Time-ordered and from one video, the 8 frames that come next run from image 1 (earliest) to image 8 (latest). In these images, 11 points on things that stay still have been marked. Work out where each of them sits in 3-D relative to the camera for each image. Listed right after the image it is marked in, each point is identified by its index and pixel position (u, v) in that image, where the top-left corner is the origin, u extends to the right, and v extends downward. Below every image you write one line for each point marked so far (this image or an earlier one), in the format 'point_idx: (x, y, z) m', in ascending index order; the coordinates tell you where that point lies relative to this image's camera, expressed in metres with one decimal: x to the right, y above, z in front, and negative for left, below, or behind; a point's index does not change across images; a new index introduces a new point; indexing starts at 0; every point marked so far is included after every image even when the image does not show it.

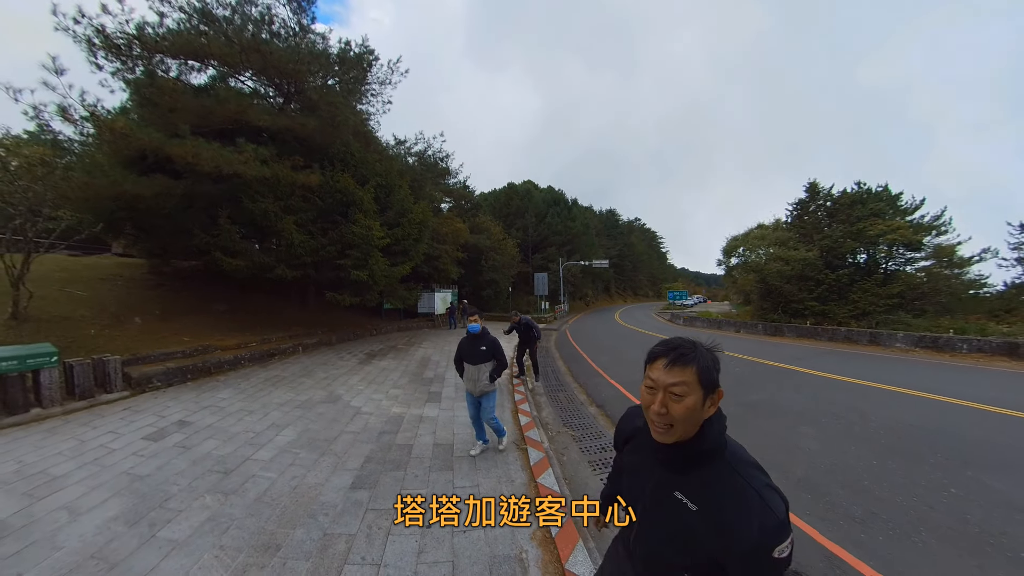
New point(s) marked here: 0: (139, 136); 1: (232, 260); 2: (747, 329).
0: (-6.9, +2.8, +6.9) m
1: (-6.2, +0.6, +8.3) m
2: (+12.3, -2.1, +19.6) m
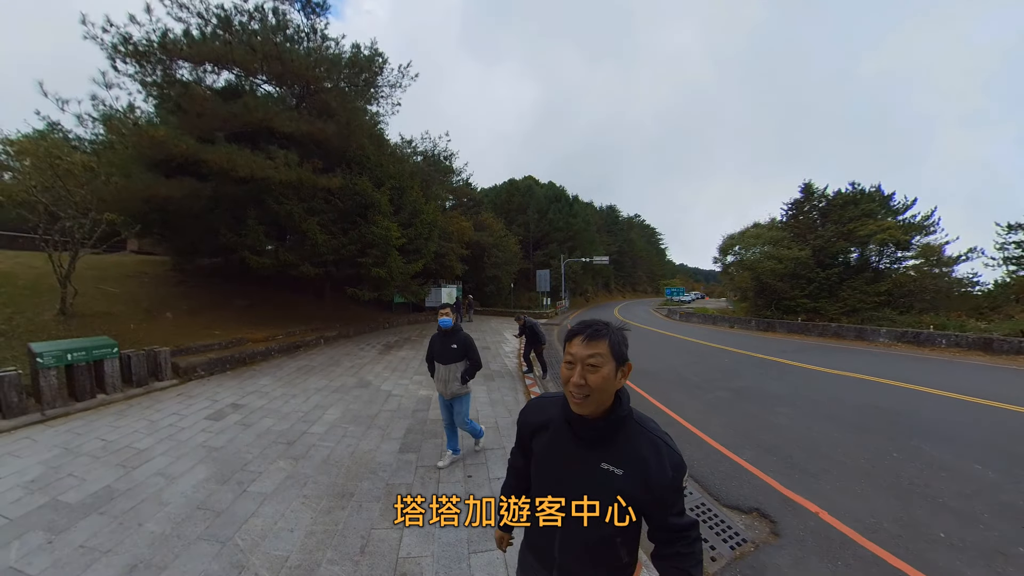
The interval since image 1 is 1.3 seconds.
0: (-6.7, +2.9, +7.4) m
1: (-6.0, +0.7, +8.9) m
2: (+12.5, -2.0, +20.3) m
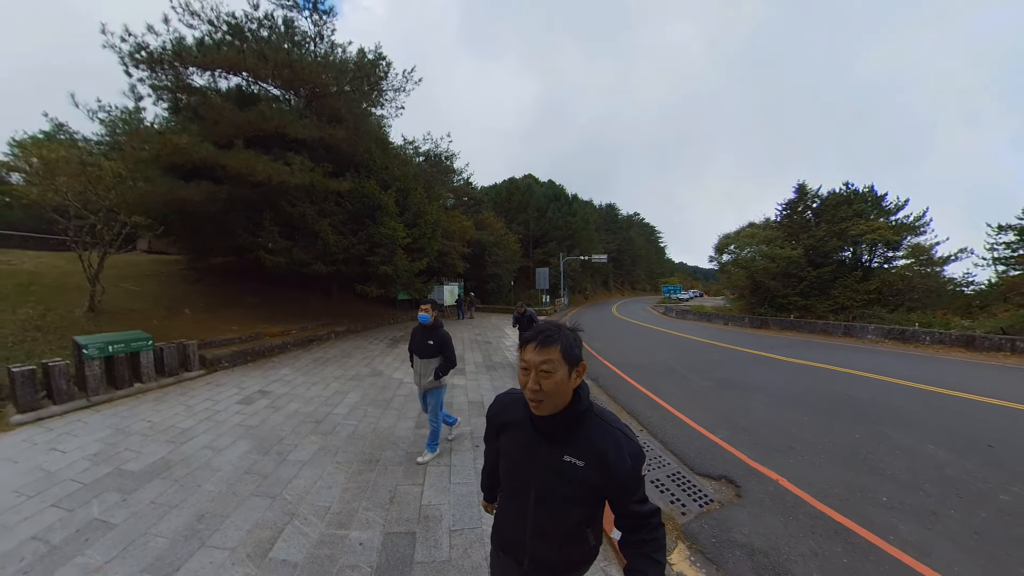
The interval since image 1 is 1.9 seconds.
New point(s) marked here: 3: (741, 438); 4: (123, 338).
0: (-6.7, +3.0, +7.9) m
1: (-6.0, +0.8, +9.4) m
2: (+12.5, -1.9, +20.8) m
3: (+3.0, -1.9, +4.7) m
4: (-5.9, -0.8, +5.6) m
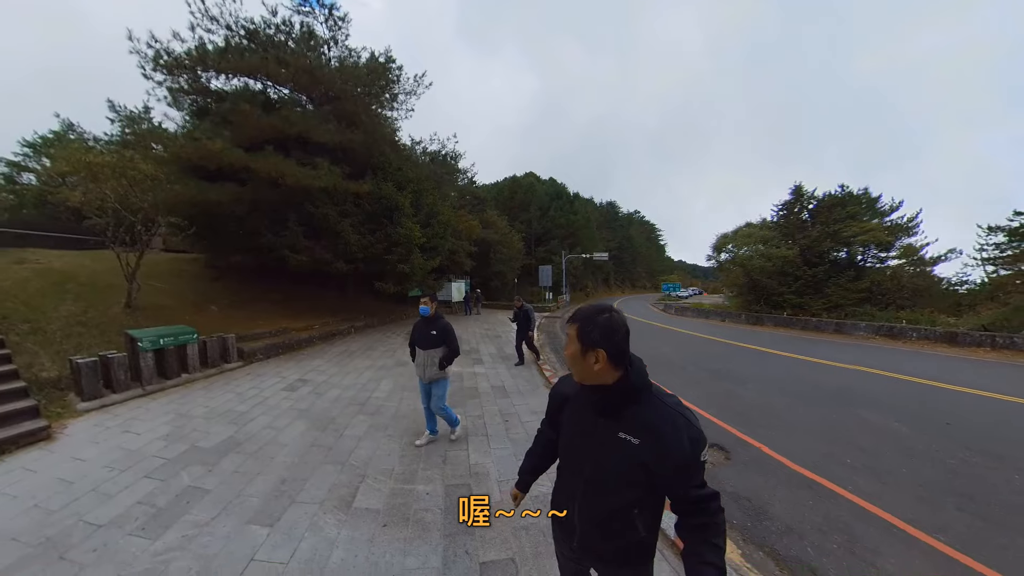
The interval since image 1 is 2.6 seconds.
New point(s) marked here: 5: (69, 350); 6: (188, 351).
0: (-6.4, +3.0, +8.4) m
1: (-5.7, +0.9, +9.9) m
2: (+12.7, -1.8, +21.5) m
3: (+3.3, -1.9, +5.4) m
4: (-5.6, -0.7, +6.1) m
5: (-7.8, -1.2, +6.4) m
6: (-5.6, -1.1, +6.4) m
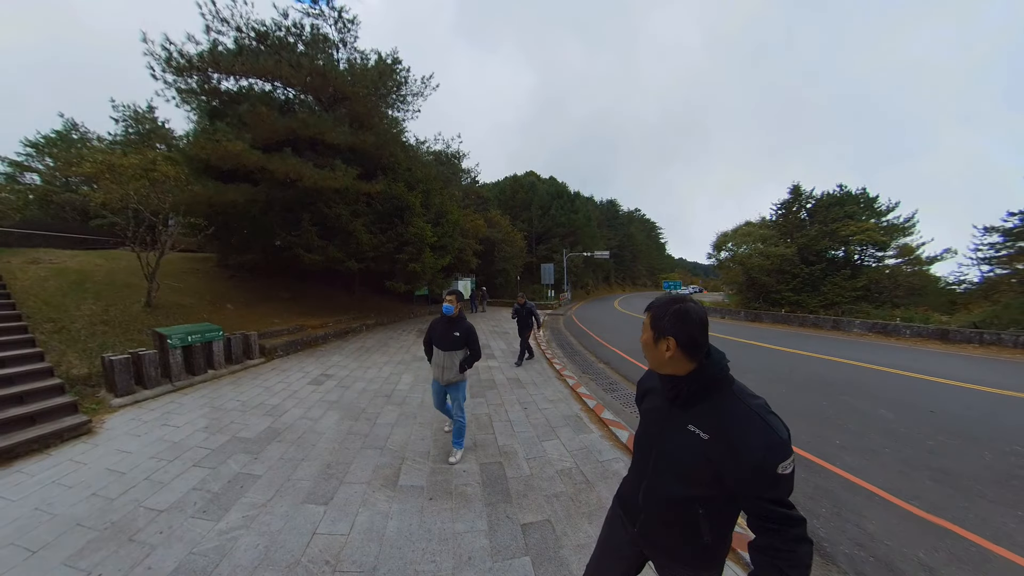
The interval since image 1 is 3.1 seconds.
0: (-6.2, +3.1, +8.7) m
1: (-5.5, +0.9, +10.2) m
2: (+12.8, -1.6, +21.9) m
3: (+3.5, -1.9, +5.7) m
4: (-5.4, -0.7, +6.4) m
5: (-7.5, -1.1, +6.7) m
6: (-5.3, -1.1, +6.7) m
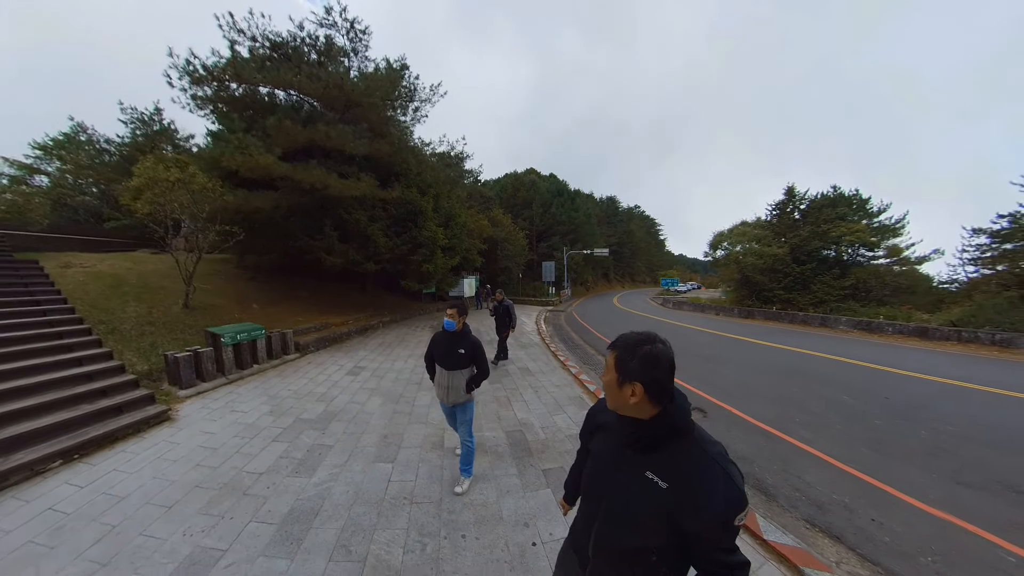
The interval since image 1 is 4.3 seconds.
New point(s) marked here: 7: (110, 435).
0: (-6.0, +3.1, +9.5) m
1: (-5.3, +1.0, +11.0) m
2: (+13.0, -1.5, +22.7) m
3: (+3.7, -1.9, +6.5) m
4: (-5.2, -0.7, +7.2) m
5: (-7.4, -1.1, +7.5) m
6: (-5.2, -1.1, +7.5) m
7: (-5.0, -1.8, +4.7) m
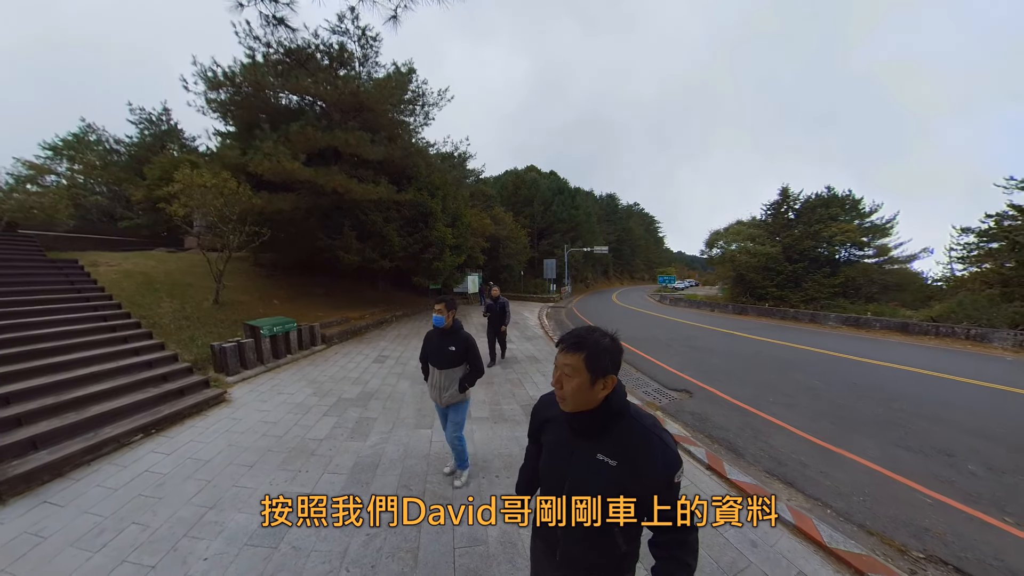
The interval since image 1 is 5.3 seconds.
0: (-5.8, +3.2, +10.1) m
1: (-5.2, +1.1, +11.7) m
2: (+13.1, -1.3, +23.5) m
3: (+3.9, -1.9, +7.3) m
4: (-5.0, -0.6, +8.0) m
5: (-7.2, -1.1, +8.2) m
6: (-5.0, -1.0, +8.2) m
7: (-4.8, -1.8, +5.4) m
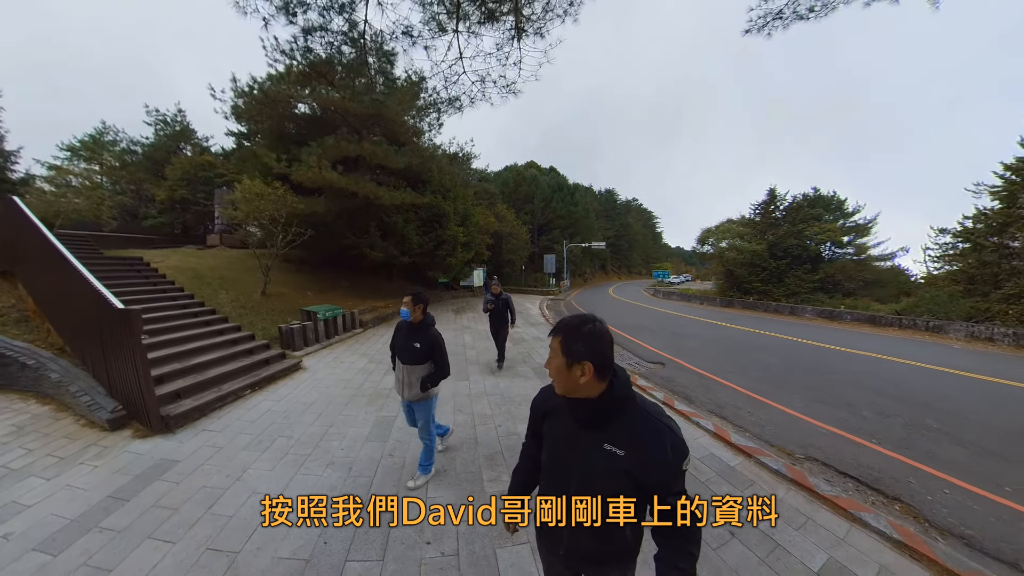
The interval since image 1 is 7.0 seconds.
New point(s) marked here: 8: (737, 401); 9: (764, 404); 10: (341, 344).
0: (-5.5, +3.4, +11.6) m
1: (-4.9, +1.3, +13.2) m
2: (+13.3, -1.0, +25.1) m
3: (+4.1, -1.7, +8.9) m
4: (-4.7, -0.4, +9.5) m
5: (-6.9, -0.9, +9.8) m
6: (-4.7, -0.8, +9.8) m
7: (-4.5, -1.6, +6.9) m
8: (+3.7, -1.9, +6.1) m
9: (+4.1, -1.9, +6.0) m
10: (-4.4, -1.4, +9.3) m
